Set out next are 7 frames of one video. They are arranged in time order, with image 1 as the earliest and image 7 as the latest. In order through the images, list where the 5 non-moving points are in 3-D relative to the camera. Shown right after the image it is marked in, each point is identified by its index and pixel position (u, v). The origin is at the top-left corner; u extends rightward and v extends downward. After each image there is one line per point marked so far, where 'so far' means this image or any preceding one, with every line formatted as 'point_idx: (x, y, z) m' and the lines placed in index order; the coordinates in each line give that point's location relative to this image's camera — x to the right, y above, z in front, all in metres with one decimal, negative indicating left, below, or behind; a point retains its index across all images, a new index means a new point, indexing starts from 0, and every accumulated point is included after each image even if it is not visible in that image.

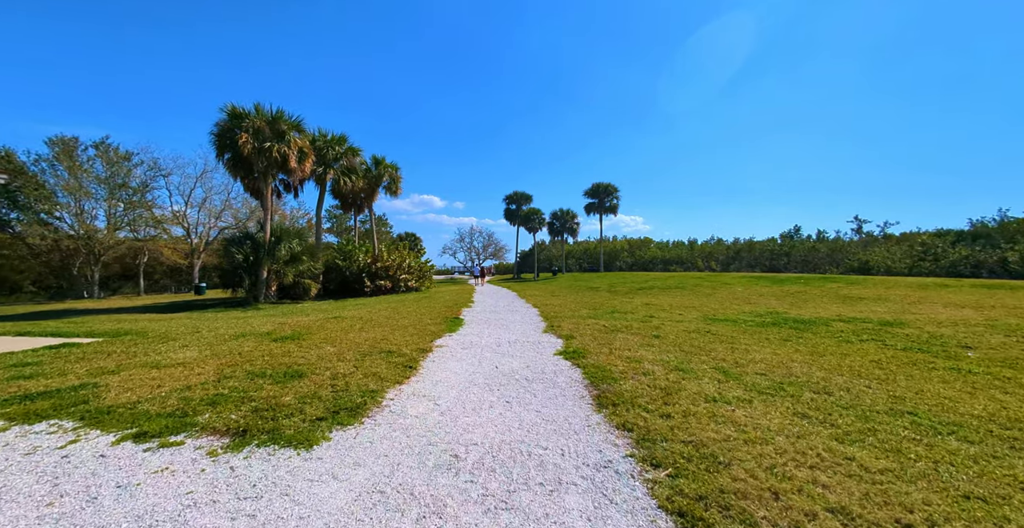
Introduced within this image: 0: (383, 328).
0: (-2.7, -1.3, +8.5) m
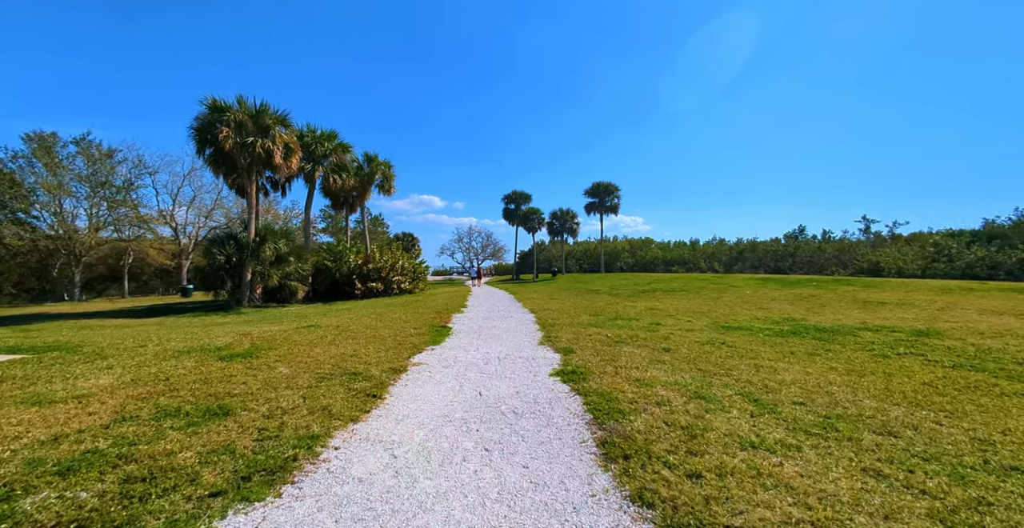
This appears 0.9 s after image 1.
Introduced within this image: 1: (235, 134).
0: (-2.9, -1.4, +7.5) m
1: (-11.8, +5.5, +17.3) m
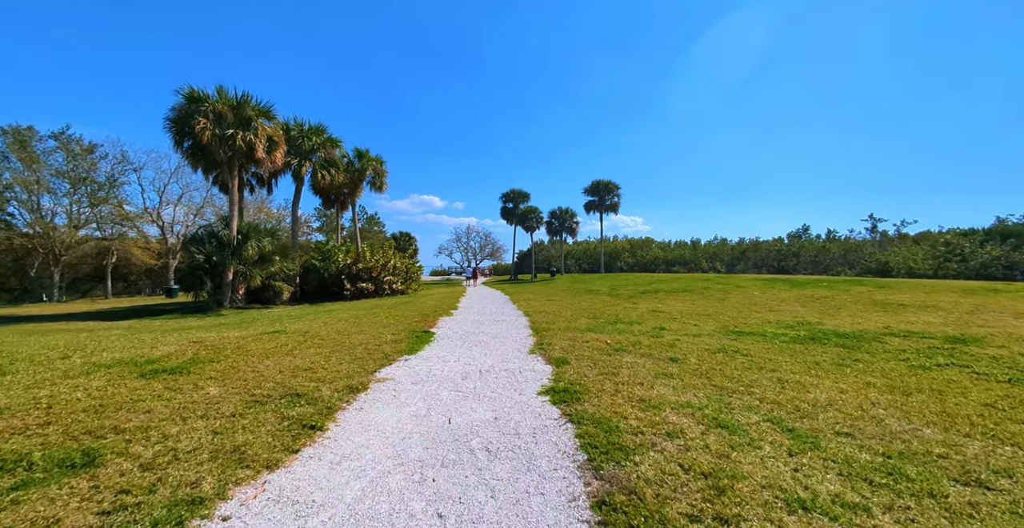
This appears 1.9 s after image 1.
0: (-3.1, -1.4, +6.6) m
1: (-12.0, +5.6, +16.4) m
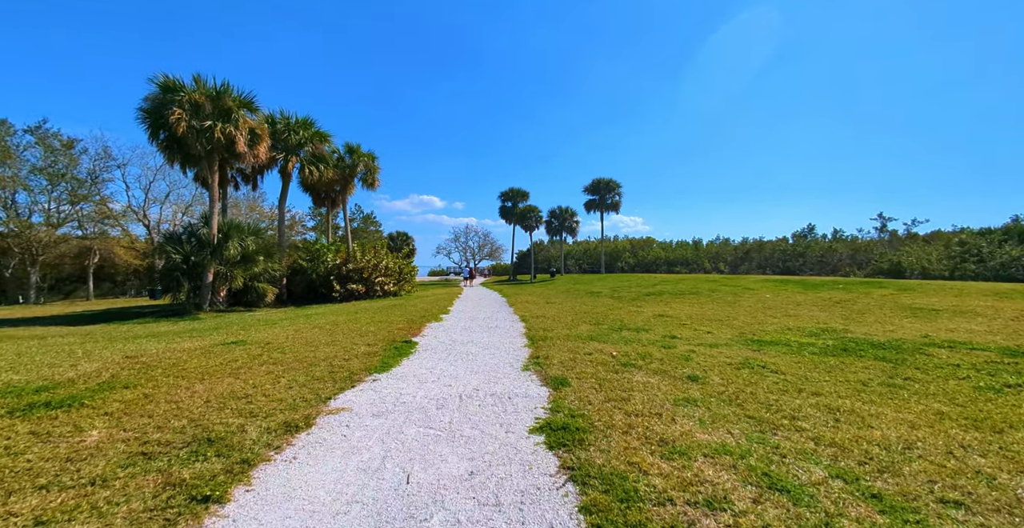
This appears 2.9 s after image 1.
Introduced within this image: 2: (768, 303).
0: (-3.2, -1.4, +5.6) m
1: (-12.2, +5.5, +15.3) m
2: (+9.5, -1.4, +15.1) m
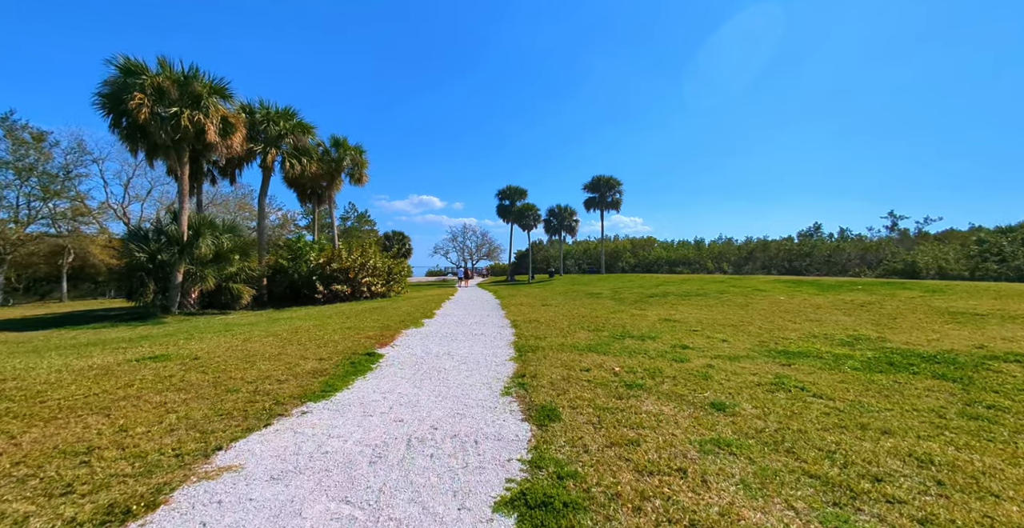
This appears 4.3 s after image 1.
0: (-3.5, -1.4, +4.3) m
1: (-12.4, +5.6, +14.1) m
2: (+9.2, -1.4, +13.8) m
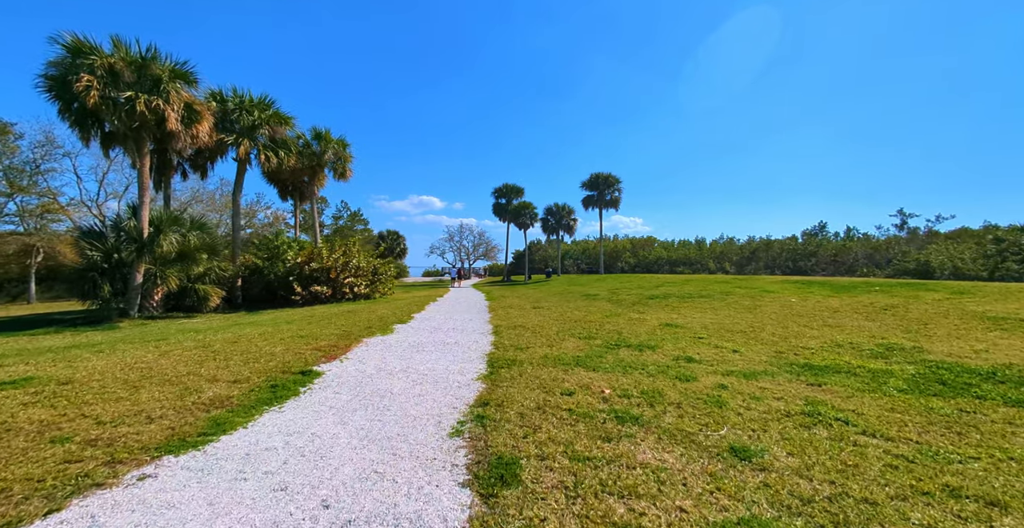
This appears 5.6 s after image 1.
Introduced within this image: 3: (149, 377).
0: (-3.9, -1.3, +3.0) m
1: (-12.9, +5.6, +12.8) m
2: (+8.8, -1.4, +12.6) m
3: (-4.3, -1.3, +4.9) m
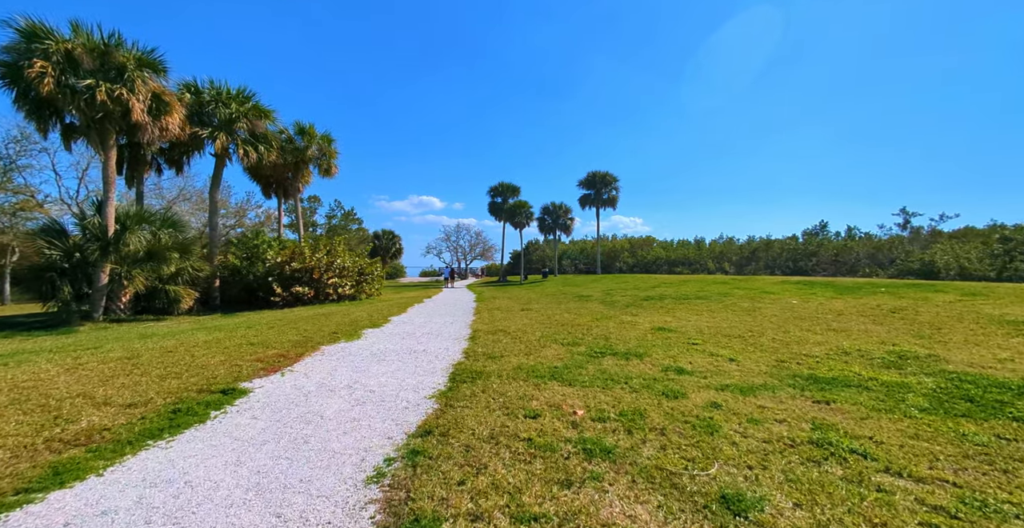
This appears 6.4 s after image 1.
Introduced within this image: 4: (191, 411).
0: (-4.4, -1.3, +2.3) m
1: (-13.4, +5.6, +12.1) m
2: (+8.3, -1.4, +11.8) m
3: (-4.8, -1.3, +4.2) m
4: (-3.2, -1.5, +4.1) m
